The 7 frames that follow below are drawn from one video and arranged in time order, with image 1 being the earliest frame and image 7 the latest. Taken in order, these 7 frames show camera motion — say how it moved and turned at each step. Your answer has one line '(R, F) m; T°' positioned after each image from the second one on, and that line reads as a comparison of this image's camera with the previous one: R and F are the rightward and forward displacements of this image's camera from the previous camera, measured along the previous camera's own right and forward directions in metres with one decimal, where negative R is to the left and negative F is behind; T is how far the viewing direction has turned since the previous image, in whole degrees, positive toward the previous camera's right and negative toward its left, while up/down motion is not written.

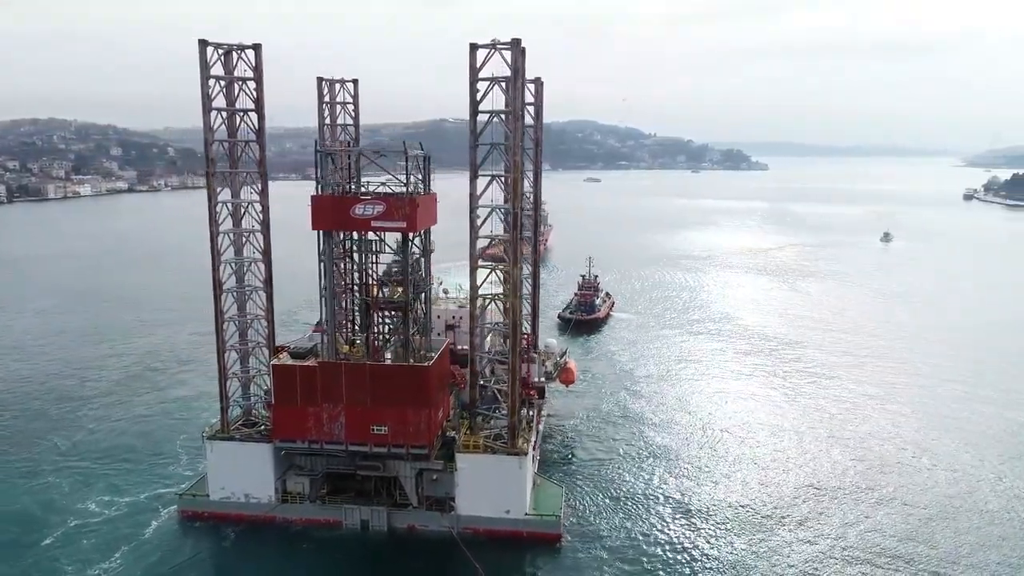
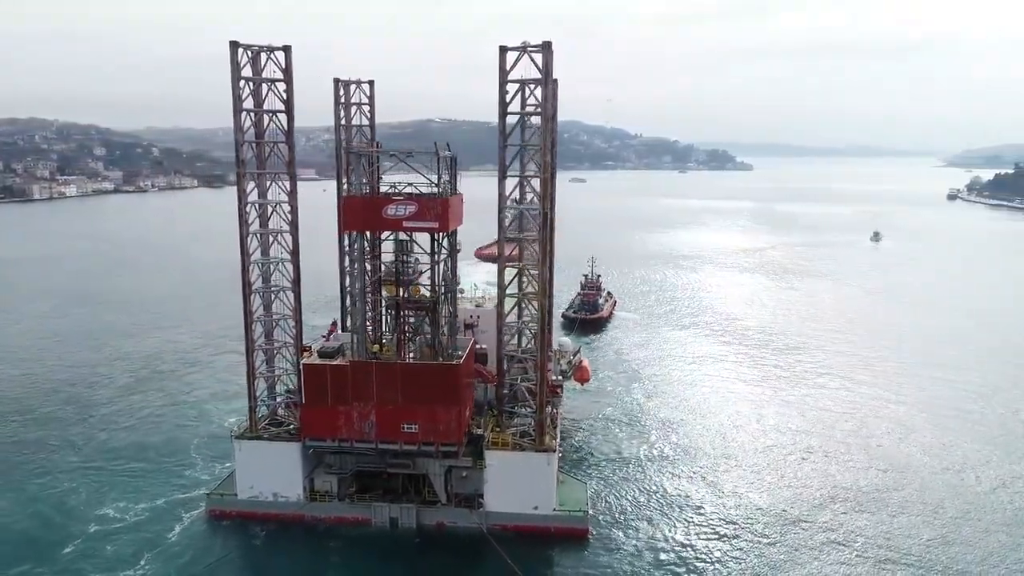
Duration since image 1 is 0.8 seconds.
(-1.4, -0.3) m; +1°
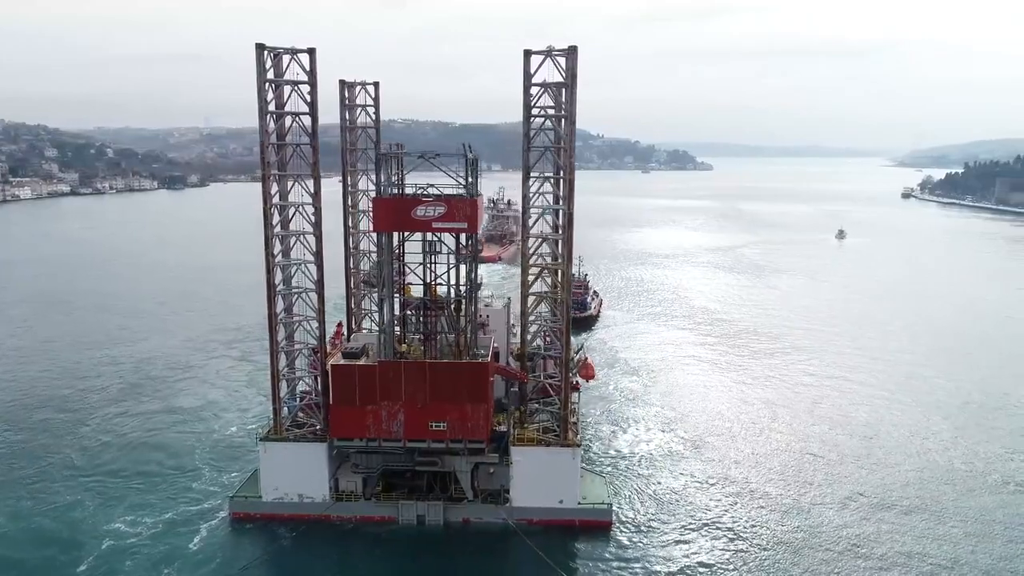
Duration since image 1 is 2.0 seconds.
(-2.2, -0.4) m; +3°
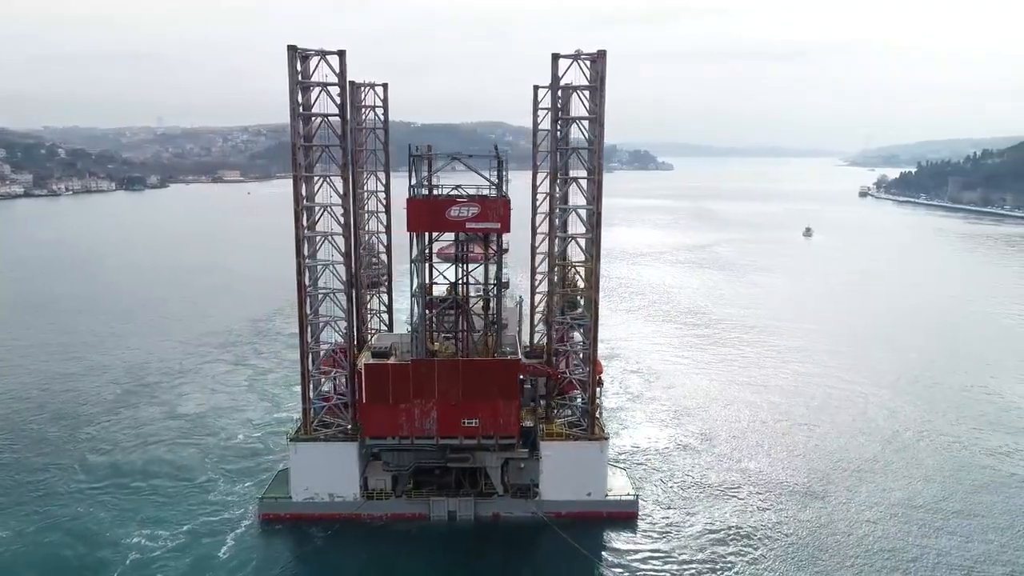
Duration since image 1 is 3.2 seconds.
(-2.4, -0.4) m; +3°
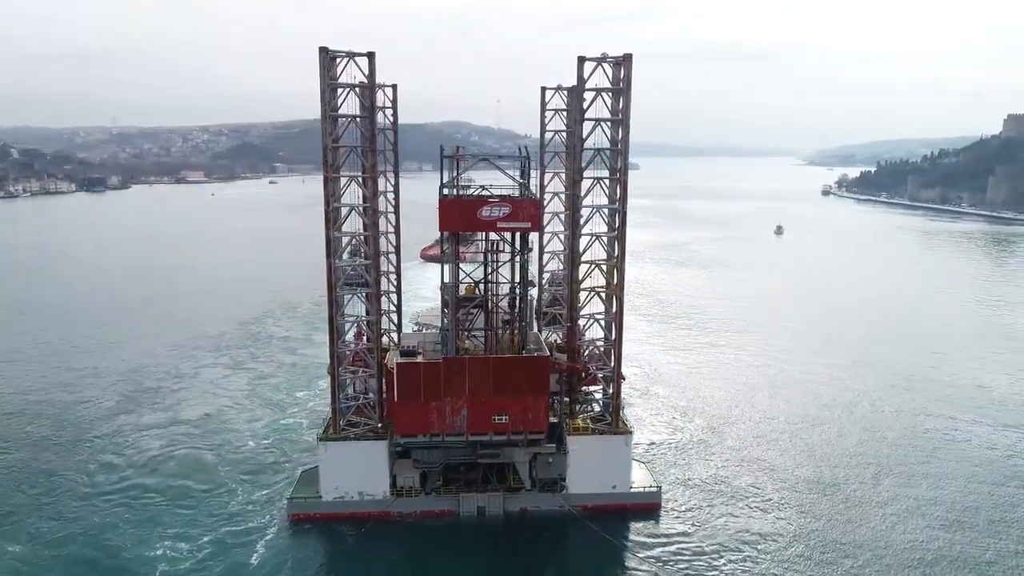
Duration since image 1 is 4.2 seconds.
(-2.2, -0.4) m; +3°
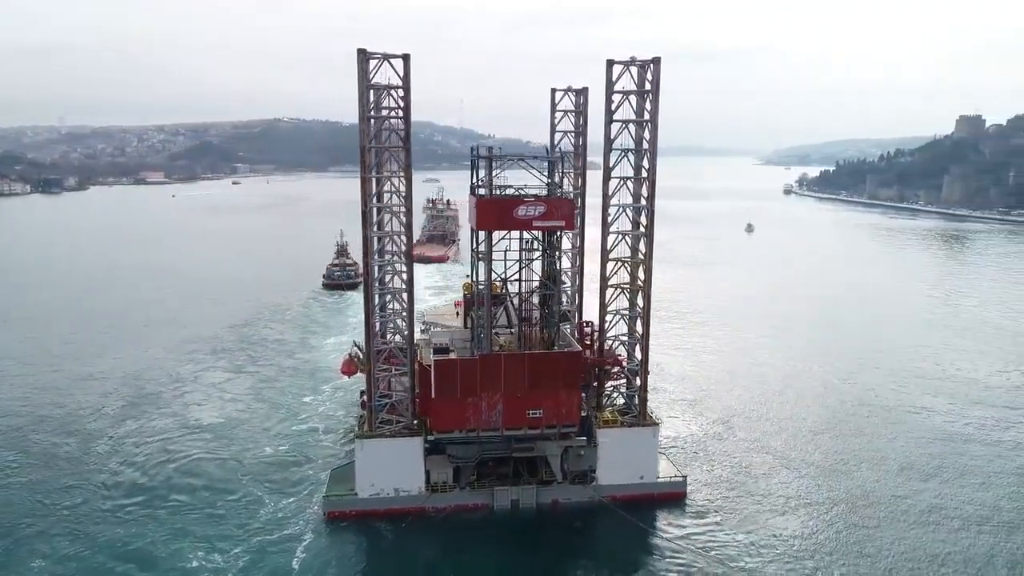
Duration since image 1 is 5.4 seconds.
(-2.5, -0.5) m; +3°
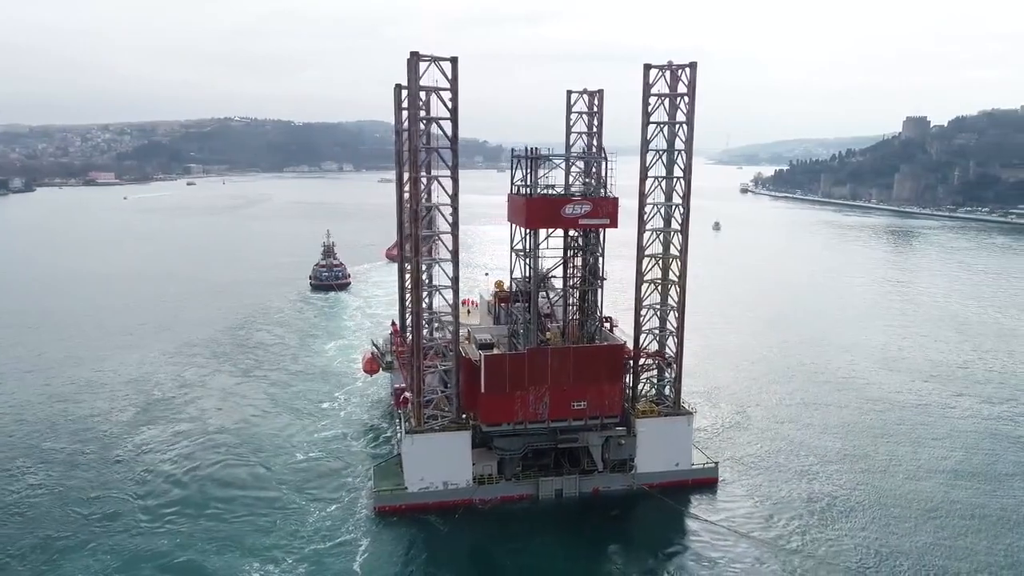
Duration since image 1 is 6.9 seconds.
(-3.3, -0.7) m; +4°
